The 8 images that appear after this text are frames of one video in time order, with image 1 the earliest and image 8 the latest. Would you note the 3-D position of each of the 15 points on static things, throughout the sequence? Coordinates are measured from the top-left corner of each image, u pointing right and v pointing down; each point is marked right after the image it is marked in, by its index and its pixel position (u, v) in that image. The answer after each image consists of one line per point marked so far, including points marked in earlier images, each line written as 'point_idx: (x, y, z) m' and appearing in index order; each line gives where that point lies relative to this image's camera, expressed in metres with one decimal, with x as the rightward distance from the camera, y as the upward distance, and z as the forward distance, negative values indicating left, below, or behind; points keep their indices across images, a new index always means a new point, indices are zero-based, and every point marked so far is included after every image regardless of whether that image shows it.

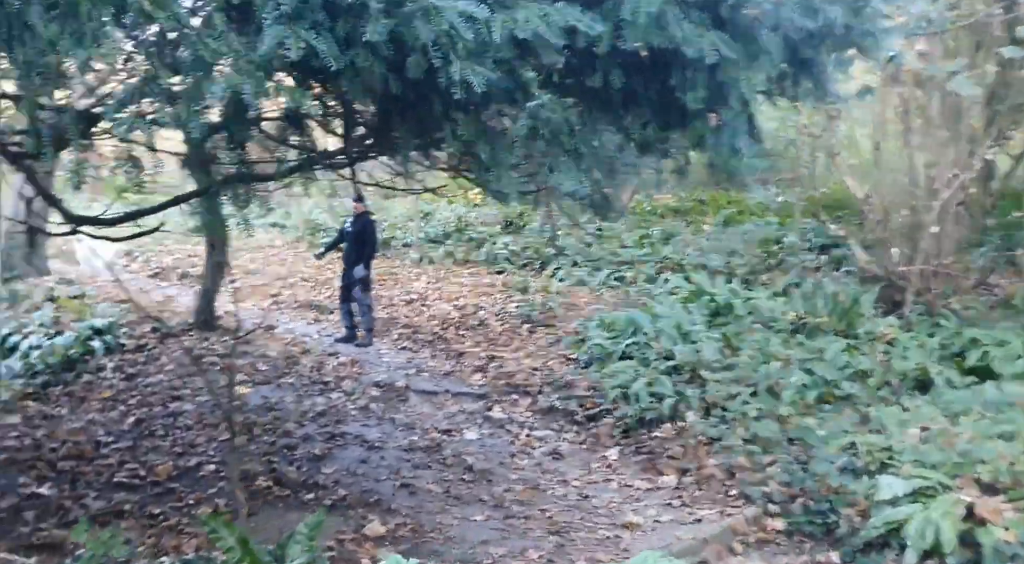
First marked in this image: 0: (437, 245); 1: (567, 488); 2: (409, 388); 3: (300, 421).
0: (-1.4, +0.8, +16.8) m
1: (+0.4, -1.6, +6.0) m
2: (-1.1, -1.1, +8.4) m
3: (-1.8, -1.2, +6.6) m
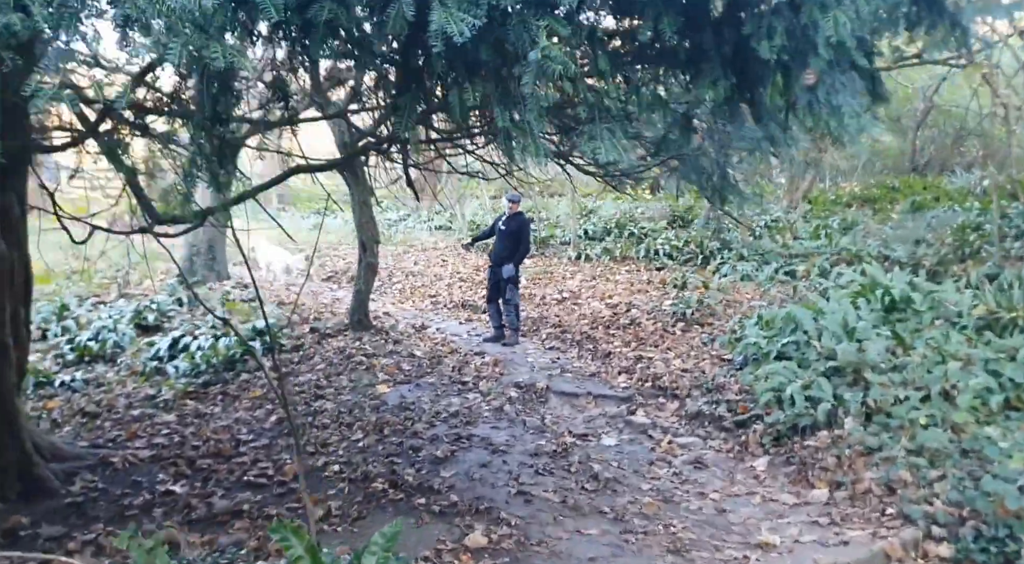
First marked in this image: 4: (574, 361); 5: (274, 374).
0: (+1.9, +0.8, +16.4) m
1: (+1.4, -1.6, +5.5) m
2: (+0.4, -1.1, +8.2) m
3: (-0.7, -1.2, +6.6) m
4: (+0.8, -0.9, +9.6) m
5: (-2.5, -1.0, +8.0) m
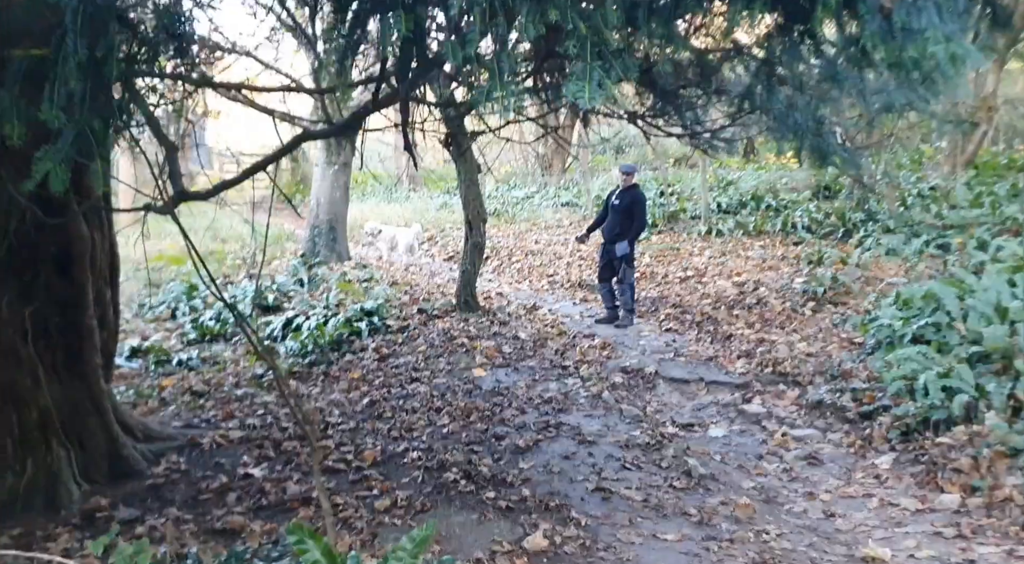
0: (+4.4, +1.3, +15.5) m
1: (+1.9, -1.4, +4.9) m
2: (+1.5, -0.9, +7.7) m
3: (+0.1, -1.1, +6.4) m
4: (+2.1, -0.7, +9.0) m
5: (-1.4, -0.8, +8.1) m
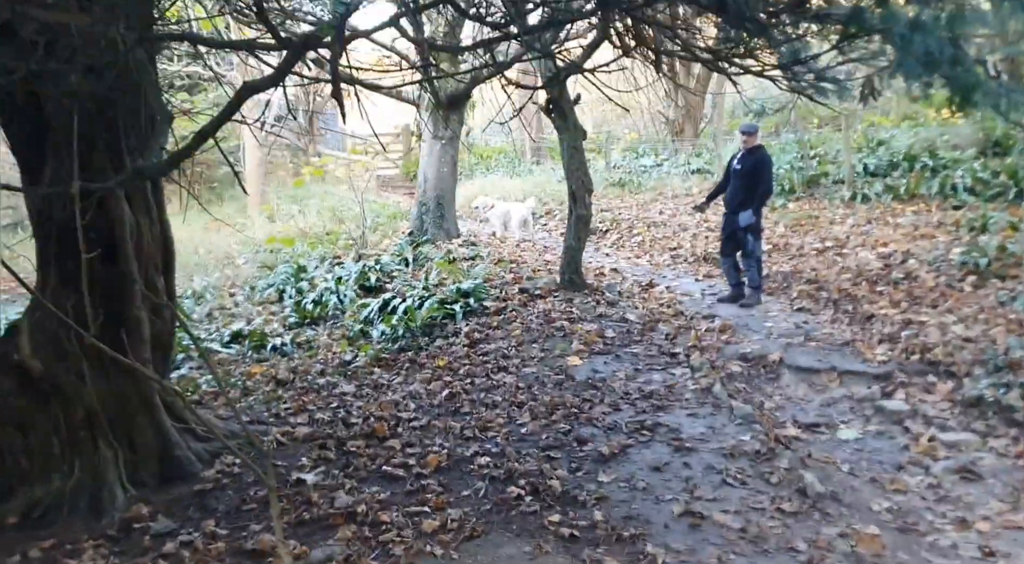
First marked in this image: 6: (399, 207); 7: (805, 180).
0: (+6.6, +1.8, +13.8) m
1: (+2.3, -1.3, +3.9) m
2: (+2.4, -0.7, +6.7) m
3: (+0.8, -0.9, +5.7) m
4: (+3.2, -0.4, +7.9) m
5: (-0.4, -0.6, +7.6) m
6: (-2.4, +1.6, +16.3) m
7: (+5.6, +1.9, +14.7) m
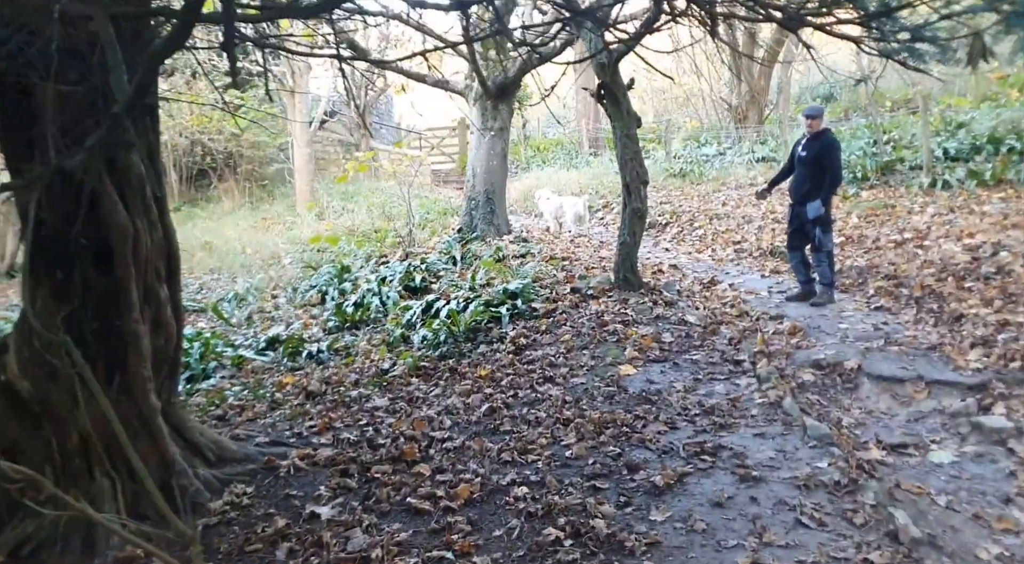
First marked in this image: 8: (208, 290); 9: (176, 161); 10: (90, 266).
0: (+7.4, +2.0, +12.7) m
1: (+2.5, -1.3, +3.2) m
2: (+2.7, -0.7, +6.0) m
3: (+1.1, -0.9, +5.1) m
4: (+3.7, -0.4, +7.1) m
5: (0.0, -0.6, +7.1) m
6: (-1.3, +1.7, +15.9) m
7: (+6.6, +2.1, +13.7) m
8: (-4.4, -0.1, +11.2) m
9: (-7.0, +2.5, +15.9) m
10: (-2.2, +0.1, +4.0) m
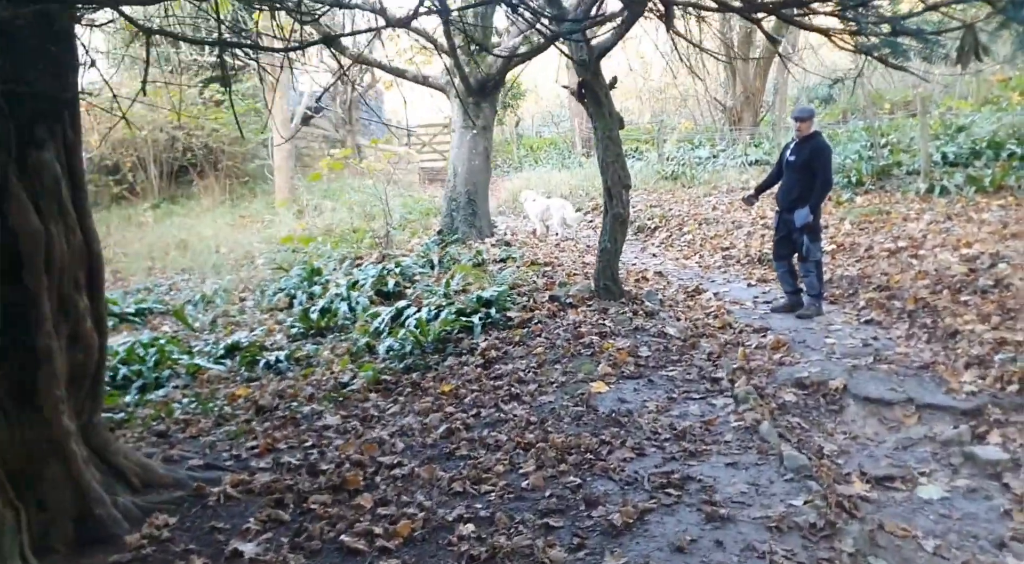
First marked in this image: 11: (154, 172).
0: (+7.2, +1.8, +12.3) m
1: (+2.2, -1.4, +2.8) m
2: (+2.5, -0.8, +5.6) m
3: (+0.8, -1.0, +4.7) m
4: (+3.4, -0.5, +6.7) m
5: (-0.3, -0.7, +6.7) m
6: (-1.6, +1.6, +15.5) m
7: (+6.3, +1.9, +13.3) m
8: (-4.7, -0.1, +10.8) m
9: (-7.2, +2.5, +15.5) m
10: (-2.5, 0.0, +3.6) m
11: (-7.2, +2.2, +15.5) m
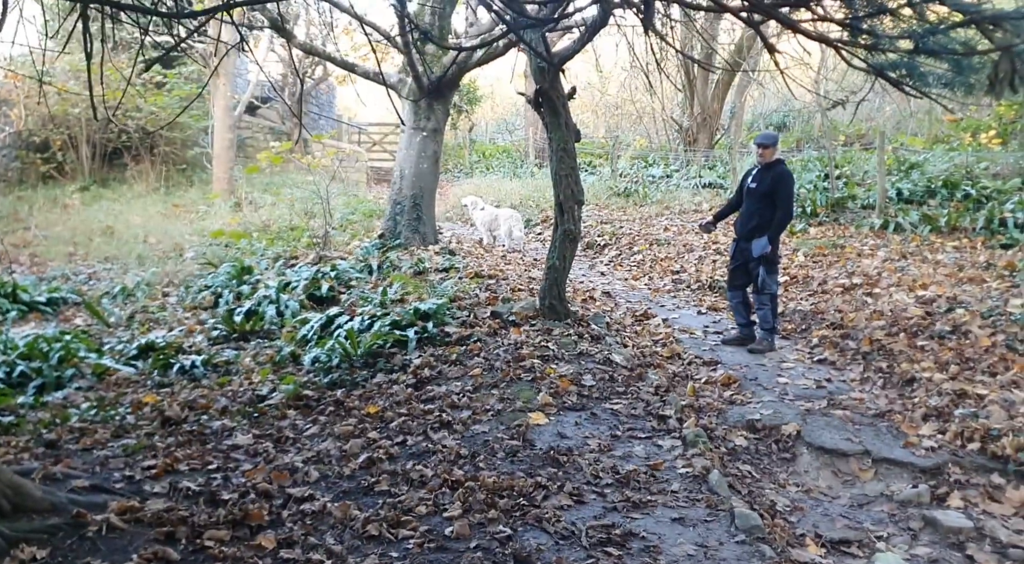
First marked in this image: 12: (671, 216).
0: (+6.4, +1.2, +12.3) m
1: (+1.9, -1.7, +2.4) m
2: (+2.0, -1.1, +5.3) m
3: (+0.4, -1.2, +4.3) m
4: (+2.9, -0.8, +6.4) m
5: (-0.8, -0.8, +6.2) m
6: (-2.5, +1.5, +14.9) m
7: (+5.5, +1.4, +13.2) m
8: (-5.5, 0.0, +10.0) m
9: (-8.1, +2.8, +14.6) m
10: (-2.7, +0.1, +3.0) m
11: (-8.1, +2.5, +14.5) m
12: (+3.2, +1.3, +15.0) m
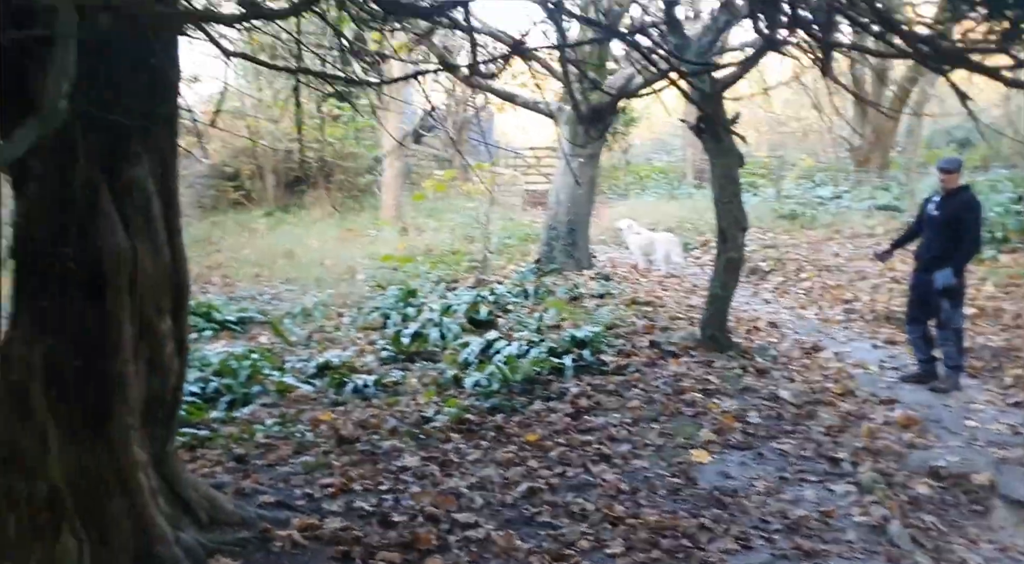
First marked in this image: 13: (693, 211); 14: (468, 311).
0: (+8.7, +0.8, +10.9) m
1: (+2.4, -1.8, +2.0) m
2: (+3.0, -1.3, +4.8) m
3: (+1.2, -1.4, +4.1) m
4: (+4.1, -1.1, +5.8) m
5: (+0.5, -1.0, +6.2) m
6: (+0.4, +1.1, +15.1) m
7: (+8.0, +0.9, +12.0) m
8: (-3.4, -0.3, +10.9) m
9: (-5.1, +2.4, +15.9) m
10: (-2.0, -0.1, +3.5) m
11: (-5.1, +2.1, +15.9) m
12: (+6.1, +0.8, +14.2) m
13: (+4.1, +1.6, +17.6) m
14: (-0.5, -0.4, +9.0) m
